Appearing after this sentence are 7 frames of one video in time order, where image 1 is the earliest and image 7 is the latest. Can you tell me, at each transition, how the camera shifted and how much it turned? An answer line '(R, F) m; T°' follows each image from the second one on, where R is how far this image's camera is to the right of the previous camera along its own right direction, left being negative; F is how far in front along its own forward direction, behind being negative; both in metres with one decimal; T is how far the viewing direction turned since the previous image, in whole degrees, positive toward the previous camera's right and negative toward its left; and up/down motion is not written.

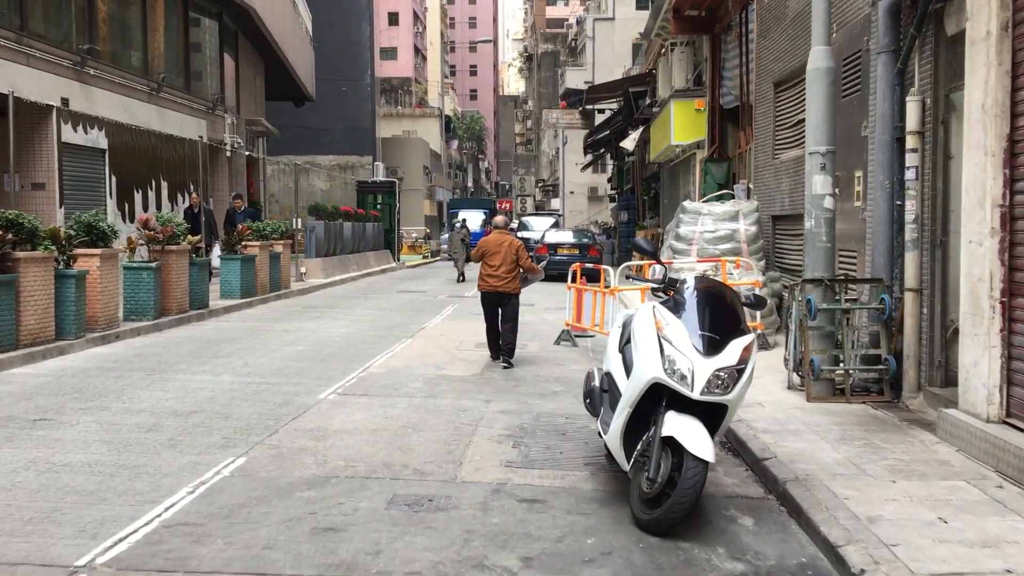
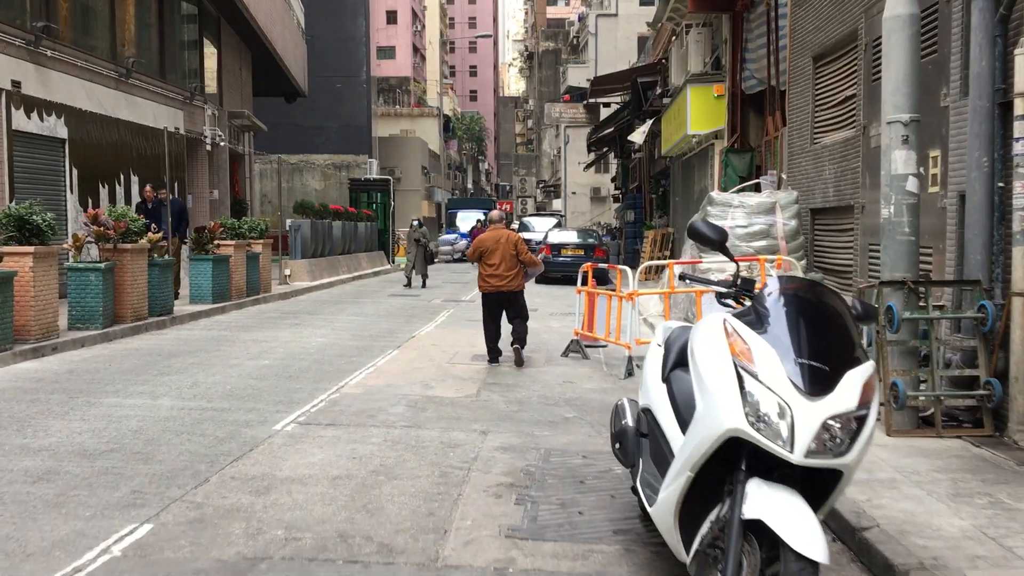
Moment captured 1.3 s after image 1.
(0.0, +1.6) m; 0°
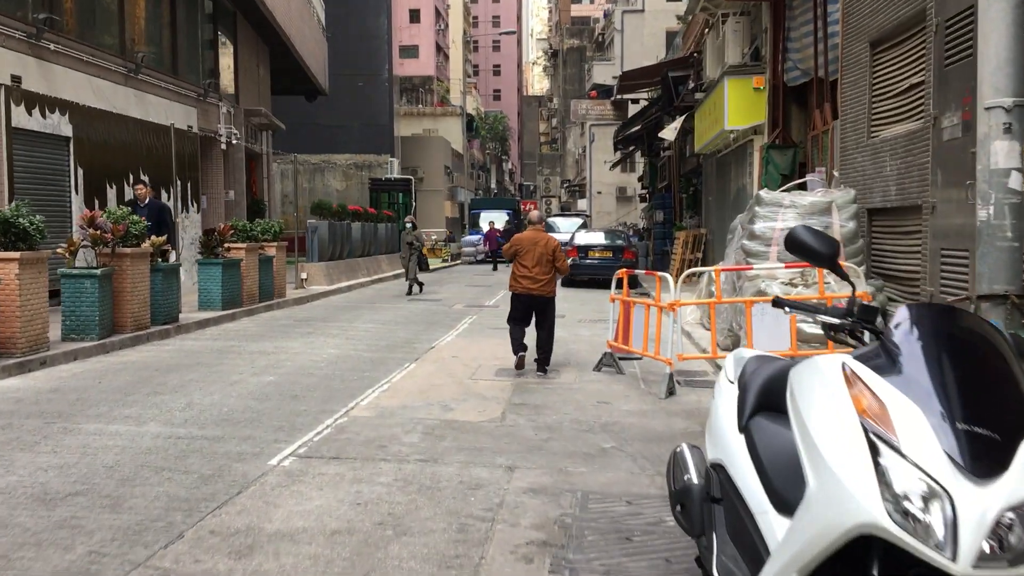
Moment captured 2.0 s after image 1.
(0.0, +0.9) m; -1°
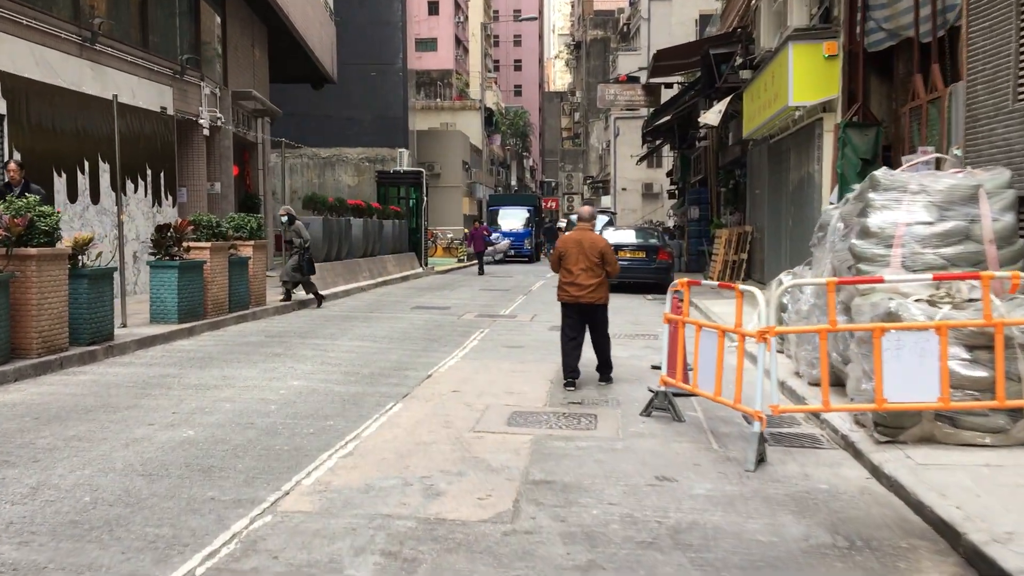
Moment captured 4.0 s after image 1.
(0.0, +2.6) m; -1°
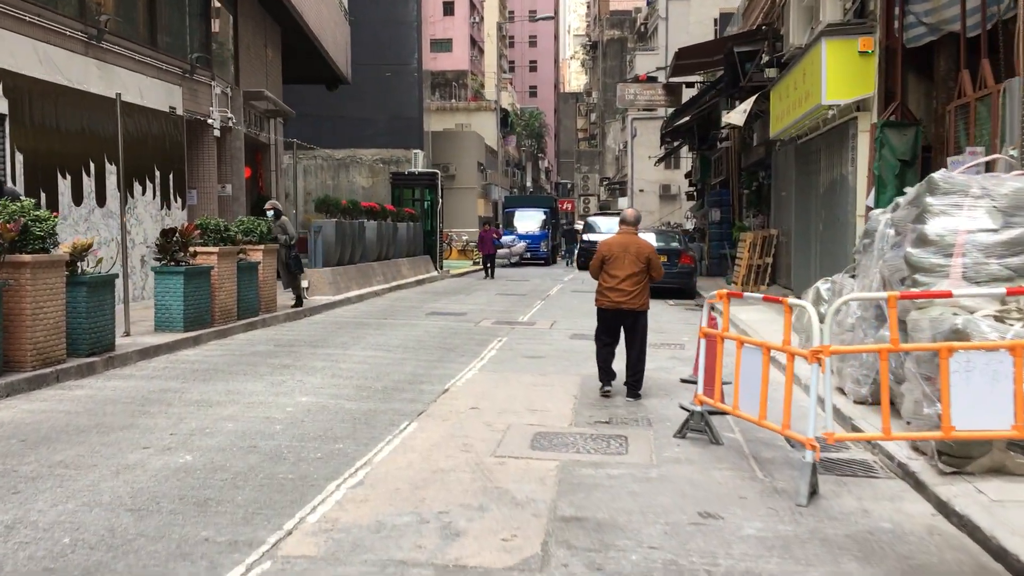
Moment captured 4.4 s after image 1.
(-0.1, +0.5) m; -1°
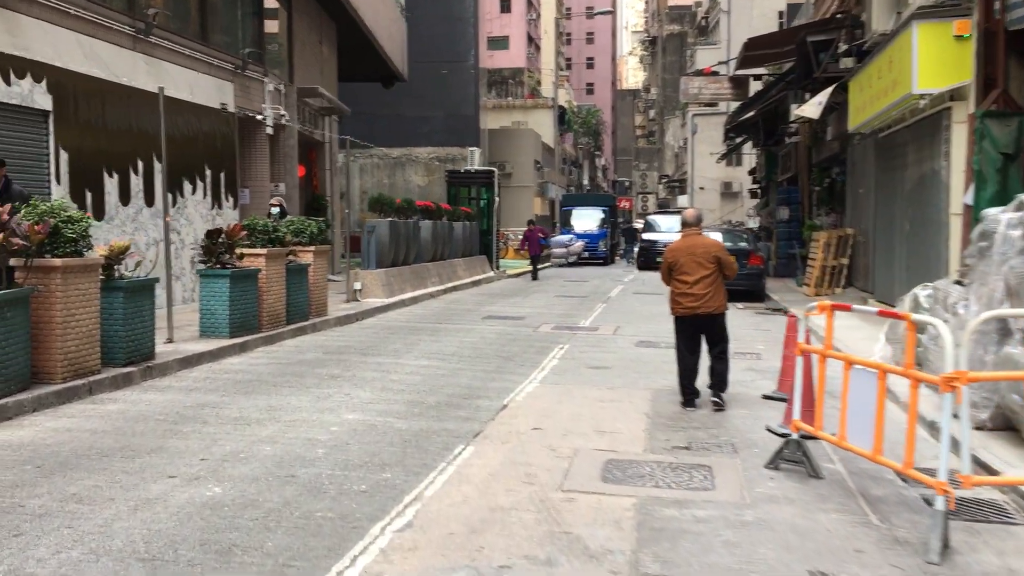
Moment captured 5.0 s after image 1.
(-0.1, +0.7) m; -3°
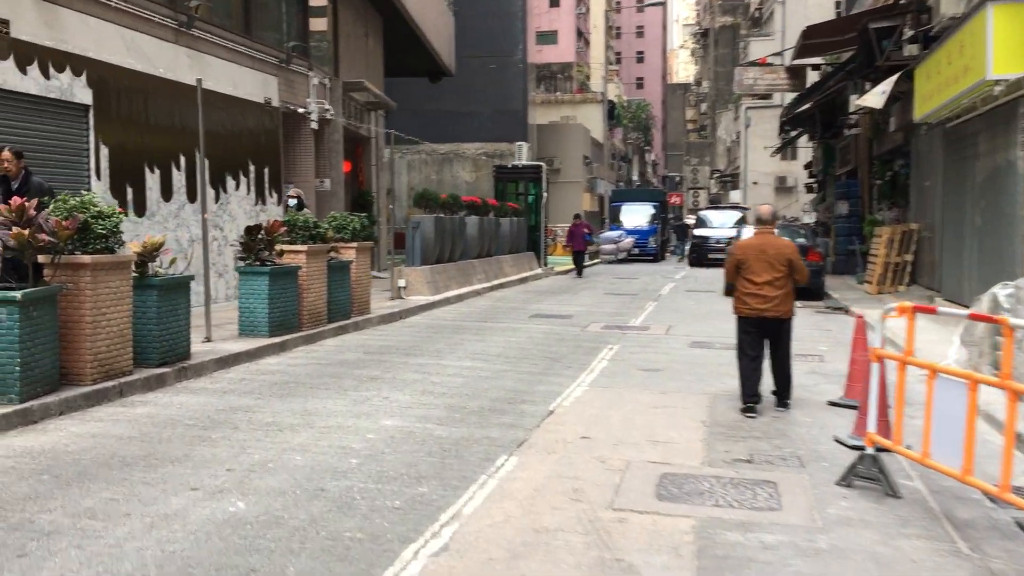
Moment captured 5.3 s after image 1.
(0.0, +0.4) m; -3°
